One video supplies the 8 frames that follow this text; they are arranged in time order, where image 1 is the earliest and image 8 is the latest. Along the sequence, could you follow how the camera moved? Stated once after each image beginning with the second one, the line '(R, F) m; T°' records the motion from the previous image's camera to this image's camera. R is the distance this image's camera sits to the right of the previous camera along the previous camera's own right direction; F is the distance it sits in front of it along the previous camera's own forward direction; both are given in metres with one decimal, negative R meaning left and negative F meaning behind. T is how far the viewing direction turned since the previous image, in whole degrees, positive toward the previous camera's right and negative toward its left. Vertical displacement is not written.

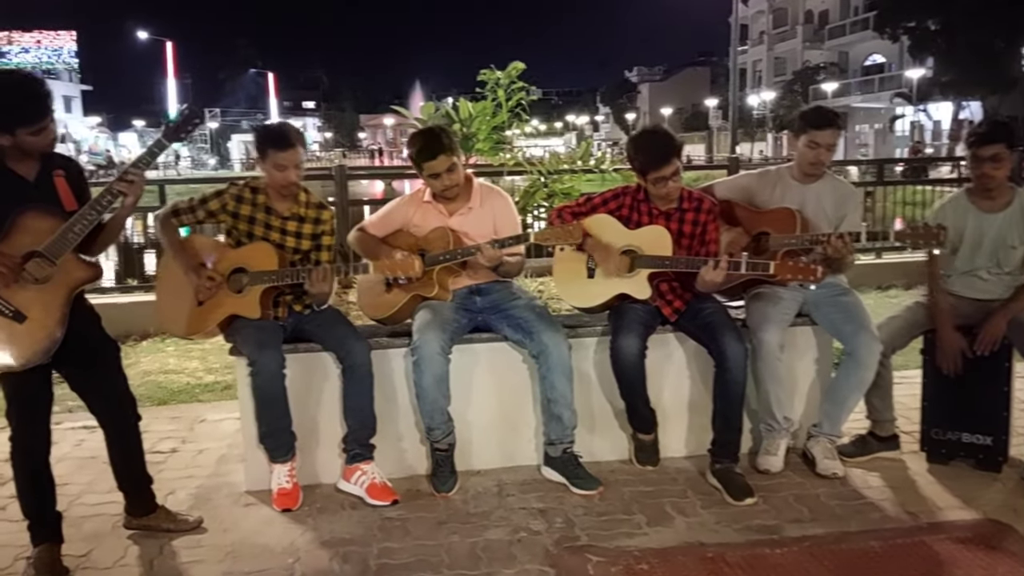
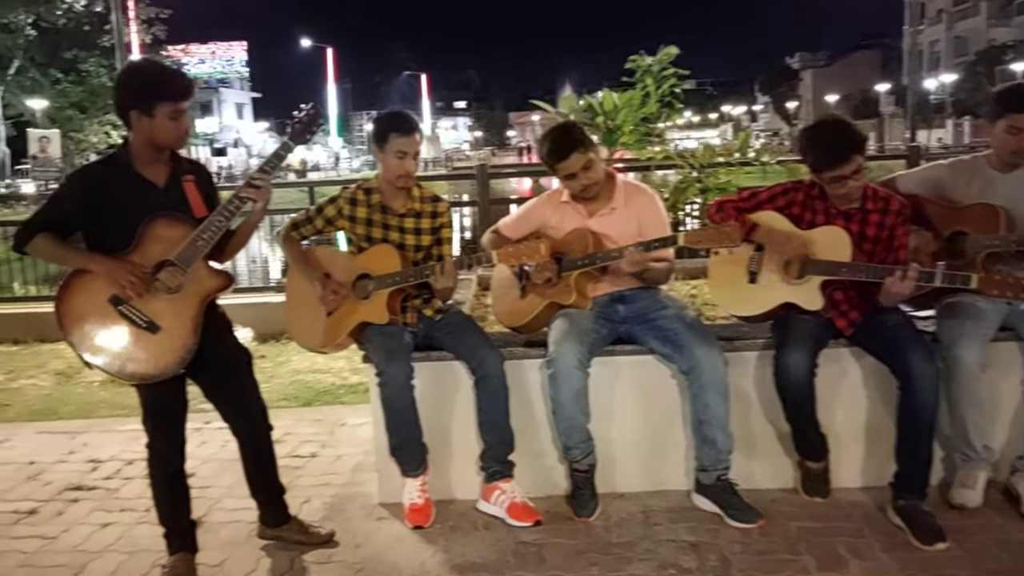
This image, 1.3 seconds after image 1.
(0.0, +0.3) m; -10°
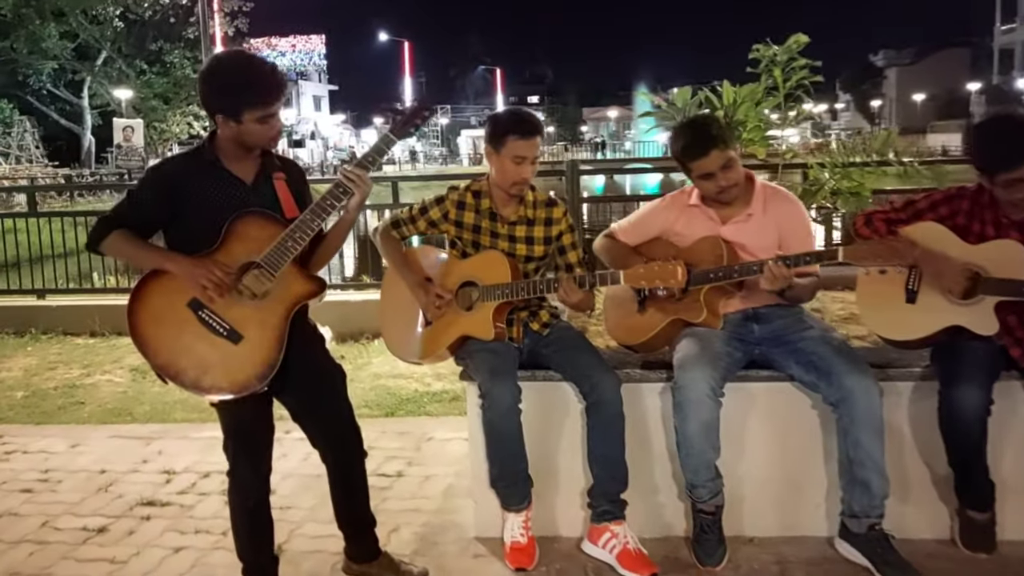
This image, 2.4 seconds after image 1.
(-0.2, +0.4) m; -4°
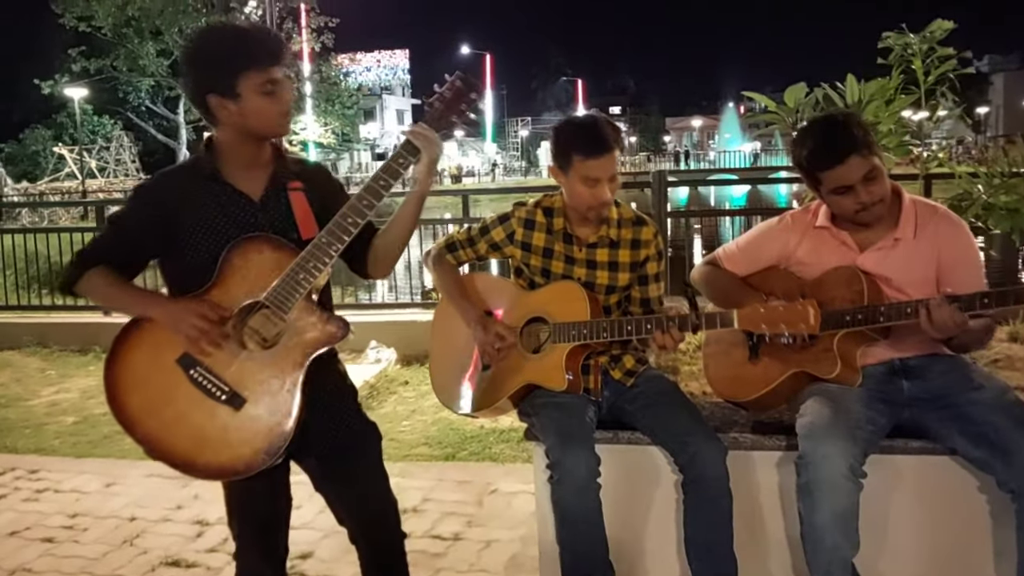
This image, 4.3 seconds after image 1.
(0.0, +0.6) m; -5°
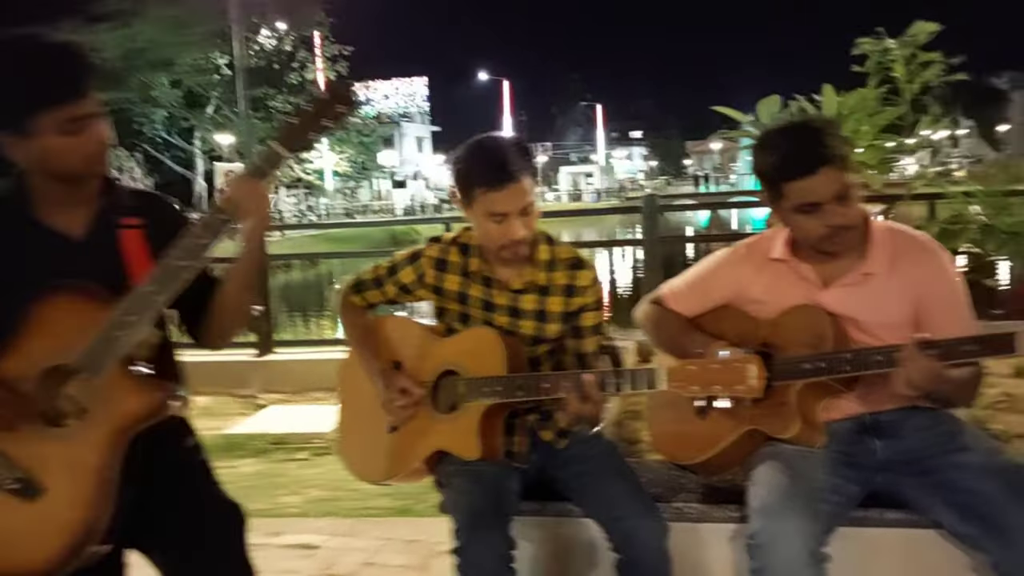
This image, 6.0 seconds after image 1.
(+0.3, +0.4) m; -1°
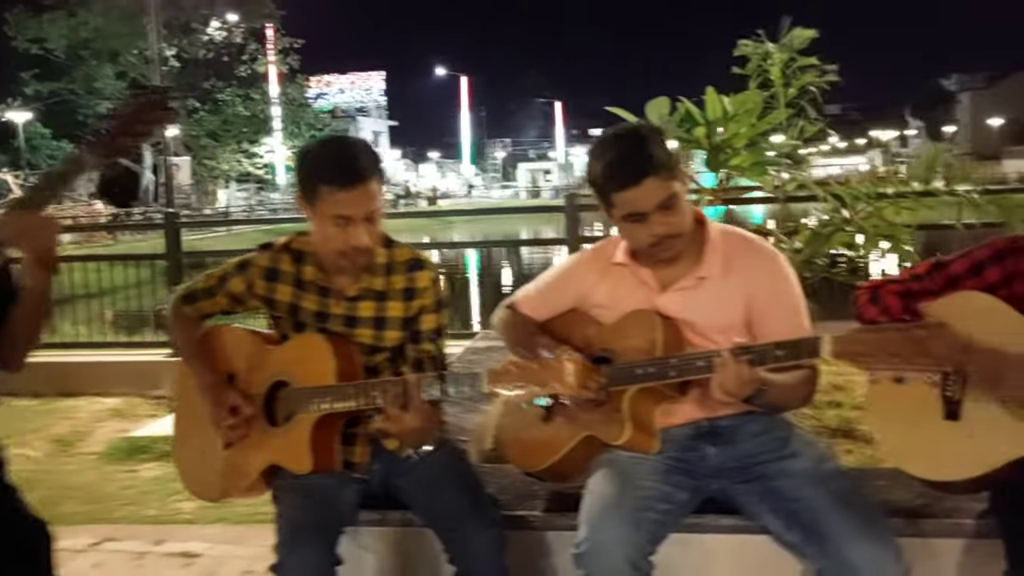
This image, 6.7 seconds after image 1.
(+0.3, 0.0) m; +3°
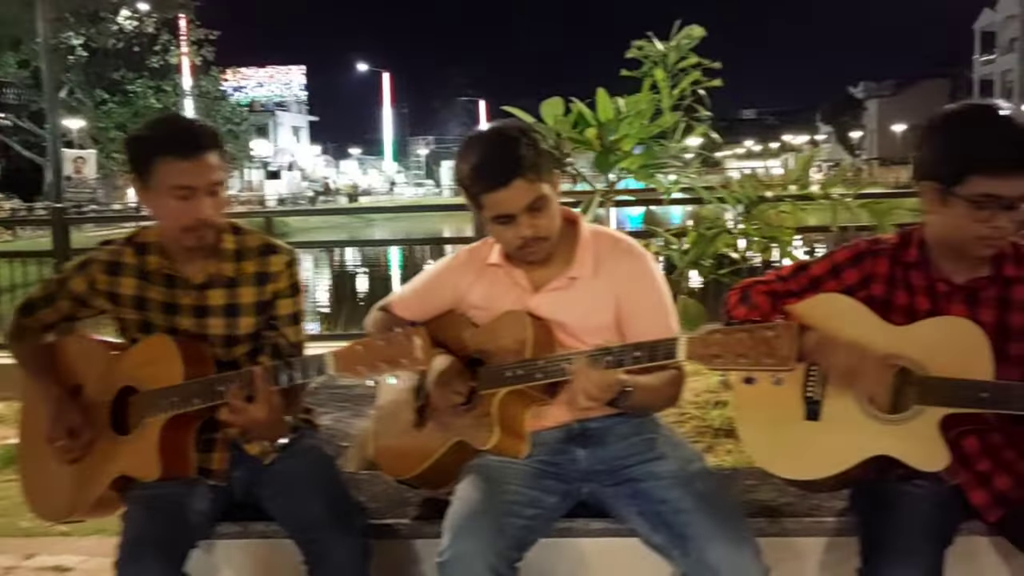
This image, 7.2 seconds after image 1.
(+0.1, 0.0) m; +5°
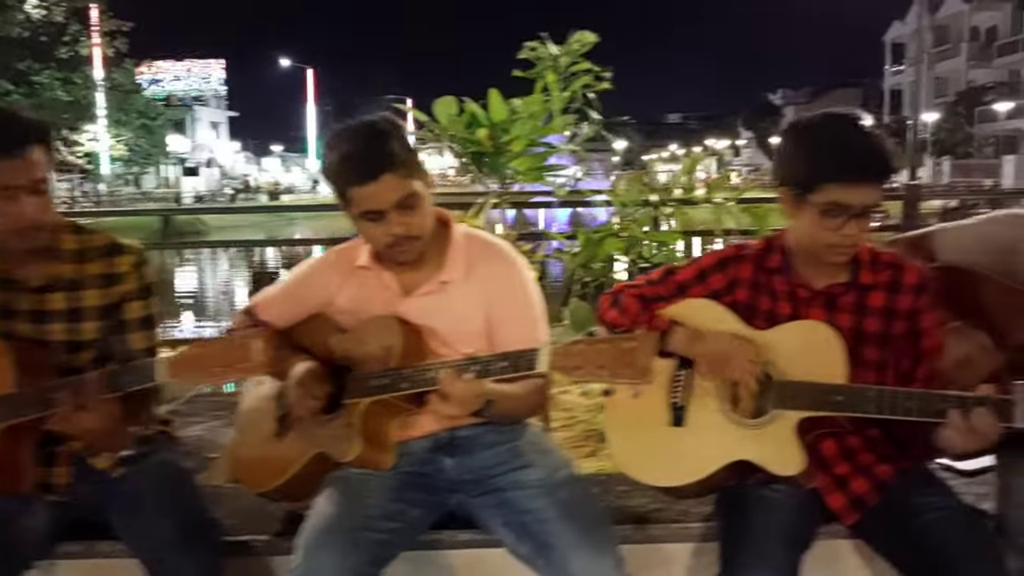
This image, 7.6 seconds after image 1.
(+0.1, 0.0) m; +5°
